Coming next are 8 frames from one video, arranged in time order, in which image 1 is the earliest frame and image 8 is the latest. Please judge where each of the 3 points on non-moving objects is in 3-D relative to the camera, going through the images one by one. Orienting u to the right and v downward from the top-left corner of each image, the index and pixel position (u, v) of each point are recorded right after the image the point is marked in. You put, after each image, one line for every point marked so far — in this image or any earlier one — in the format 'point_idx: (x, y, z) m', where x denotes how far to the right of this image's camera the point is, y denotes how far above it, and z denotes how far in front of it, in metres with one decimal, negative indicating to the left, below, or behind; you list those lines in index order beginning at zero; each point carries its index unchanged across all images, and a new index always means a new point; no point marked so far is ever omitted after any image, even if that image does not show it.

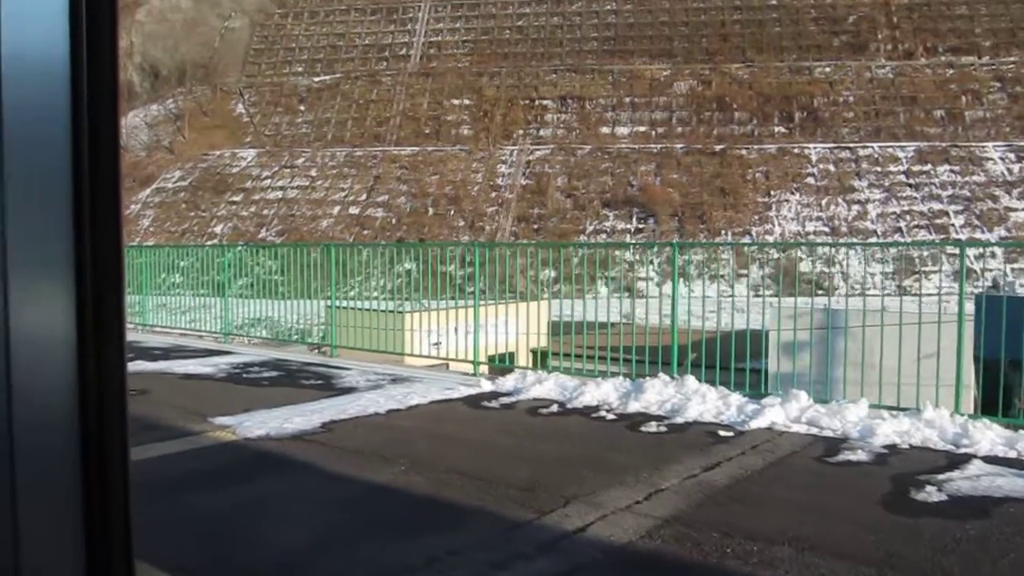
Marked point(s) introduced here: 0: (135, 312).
0: (-7.0, -0.4, +16.9) m
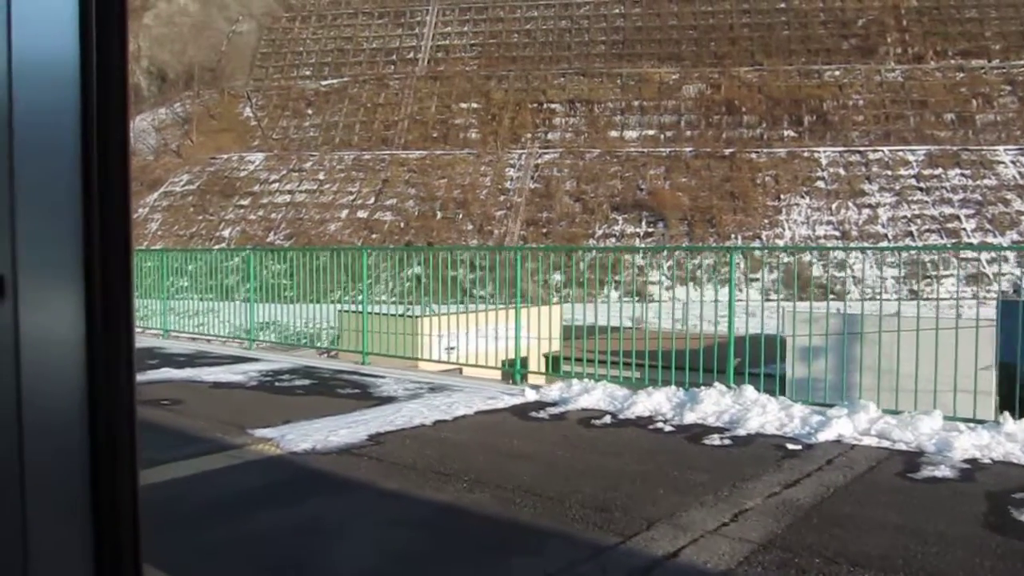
0: (-6.9, -0.5, +16.9) m
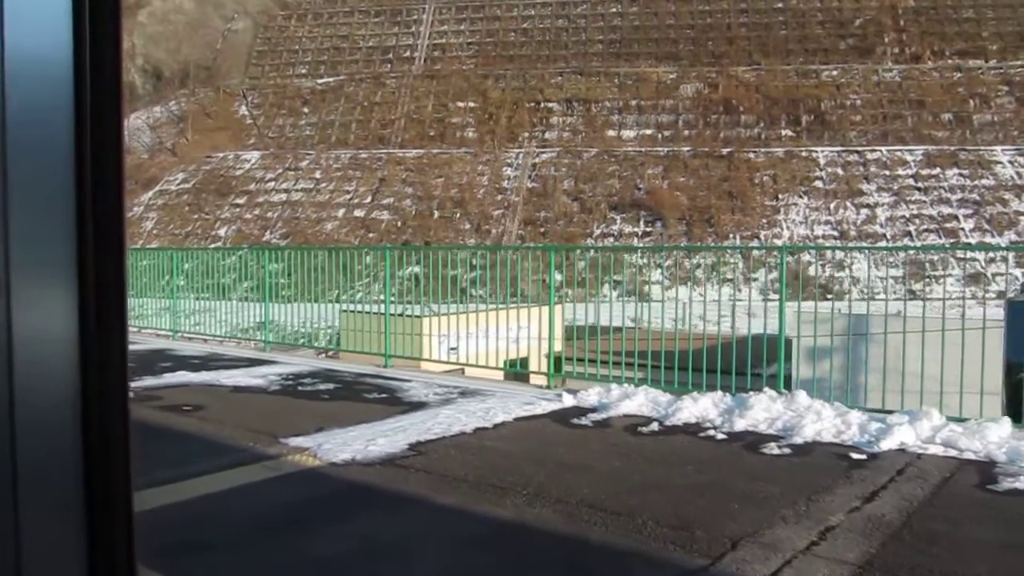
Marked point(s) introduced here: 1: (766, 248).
0: (-6.9, -0.5, +16.8) m
1: (+3.6, +0.6, +13.2) m
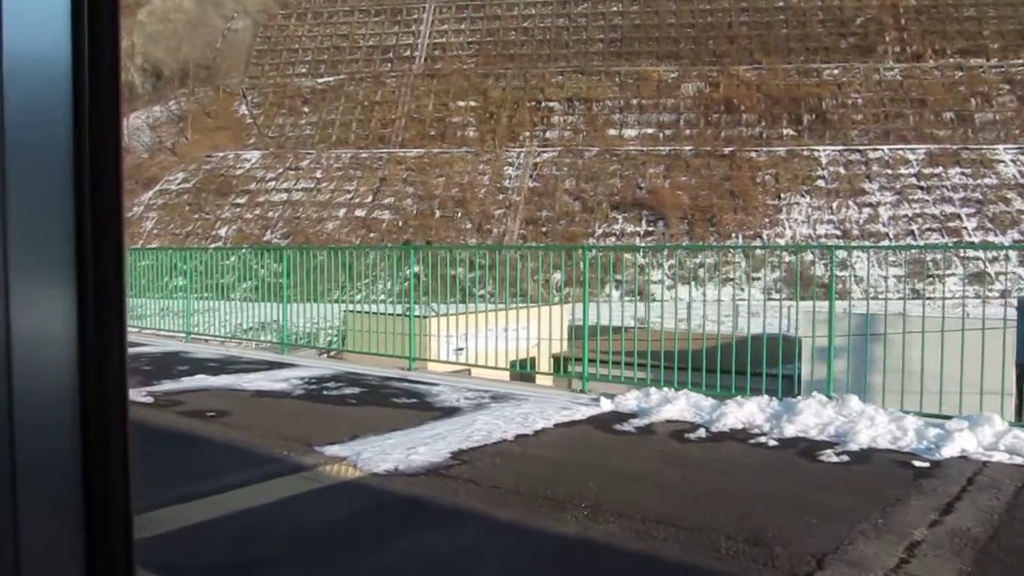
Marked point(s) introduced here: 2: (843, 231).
0: (-6.9, -0.5, +16.7) m
1: (+3.7, +0.6, +13.1) m
2: (+6.9, +1.2, +19.2) m
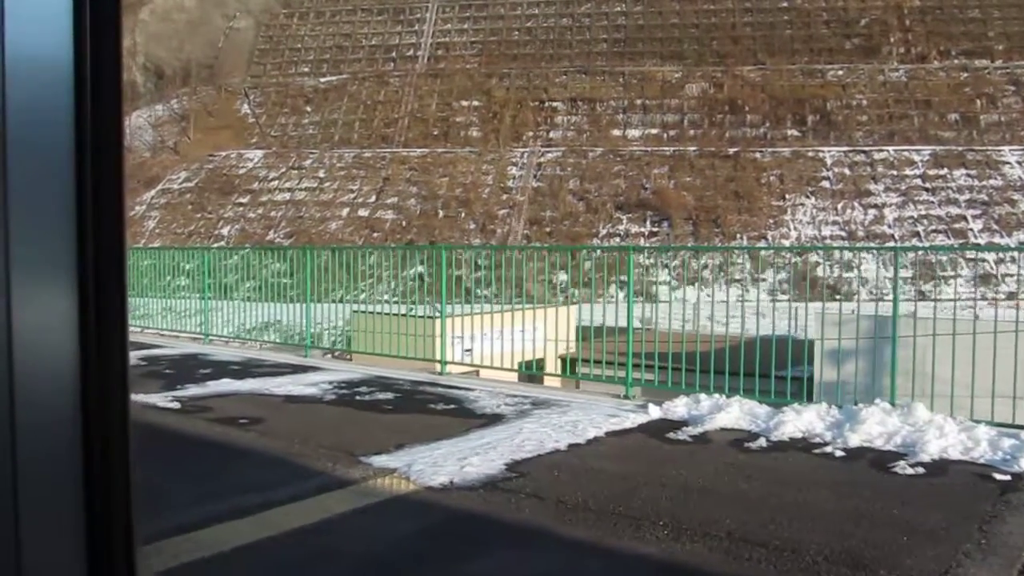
0: (-6.8, -0.5, +16.6) m
1: (+3.7, +0.6, +13.1) m
2: (+7.0, +1.2, +19.1) m
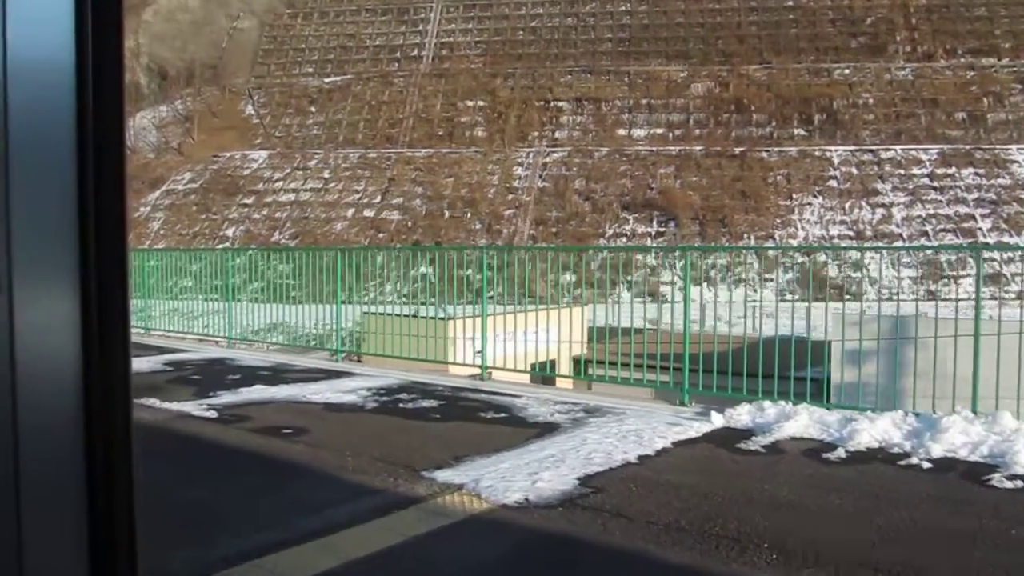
0: (-6.7, -0.5, +16.6) m
1: (+3.9, +0.6, +13.0) m
2: (+7.1, +1.2, +19.0) m
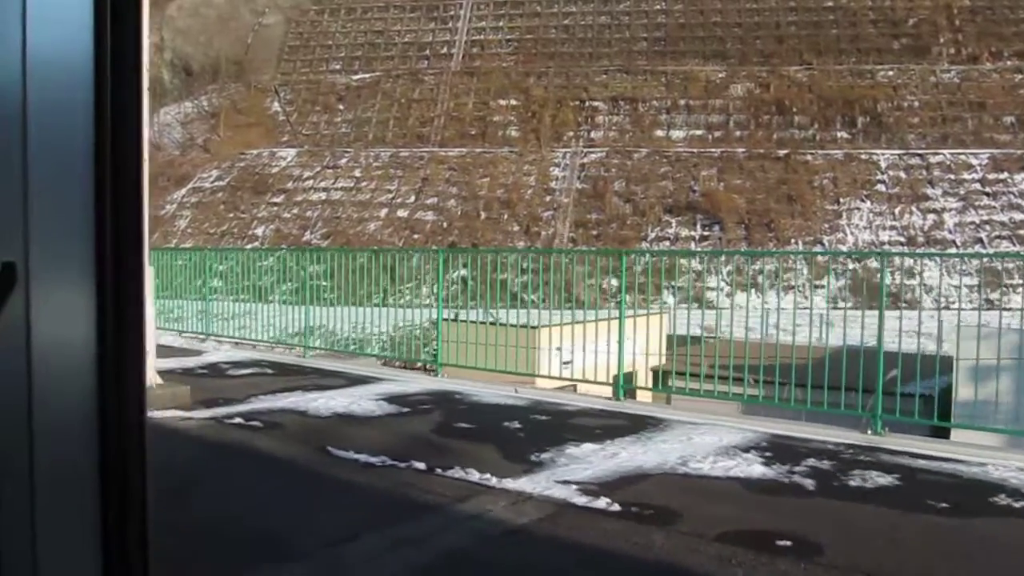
0: (-5.9, -0.5, +16.1) m
1: (+4.6, +0.5, +12.4) m
2: (+7.9, +1.0, +18.4) m
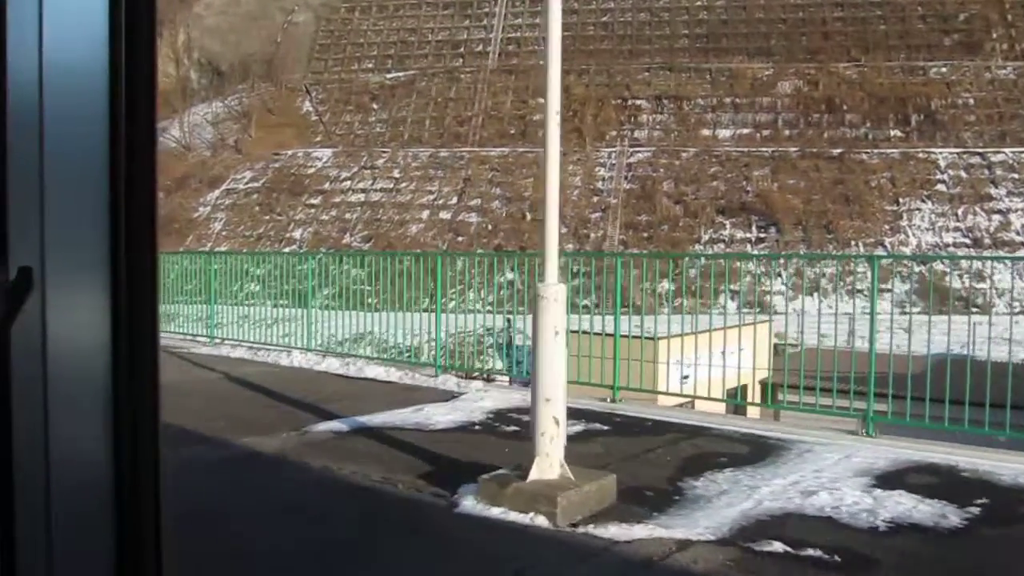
0: (-5.1, -0.6, +15.5) m
1: (+5.4, +0.4, +11.8) m
2: (+8.8, +0.9, +17.7) m
